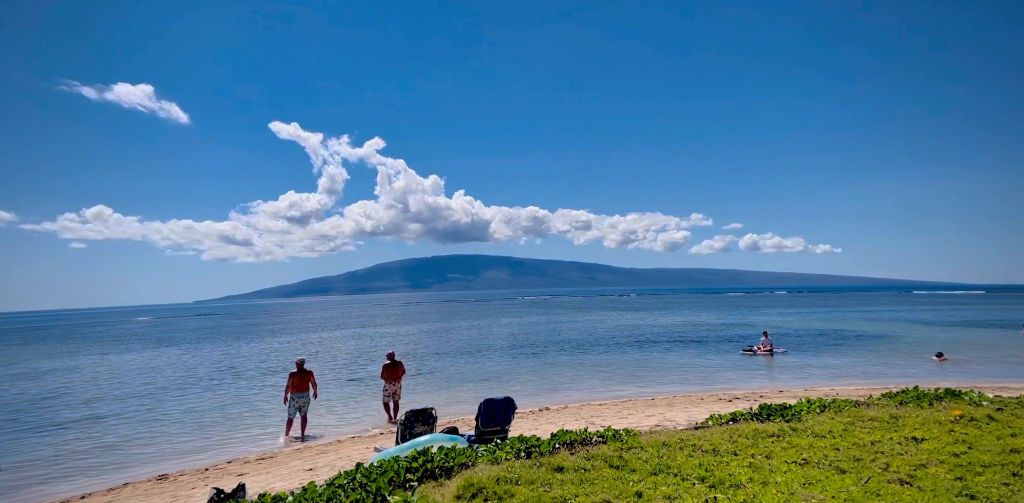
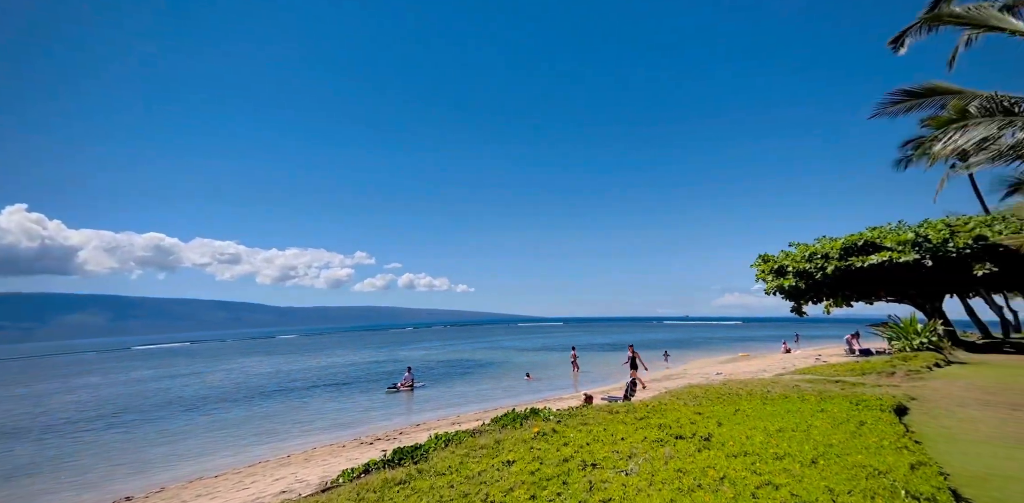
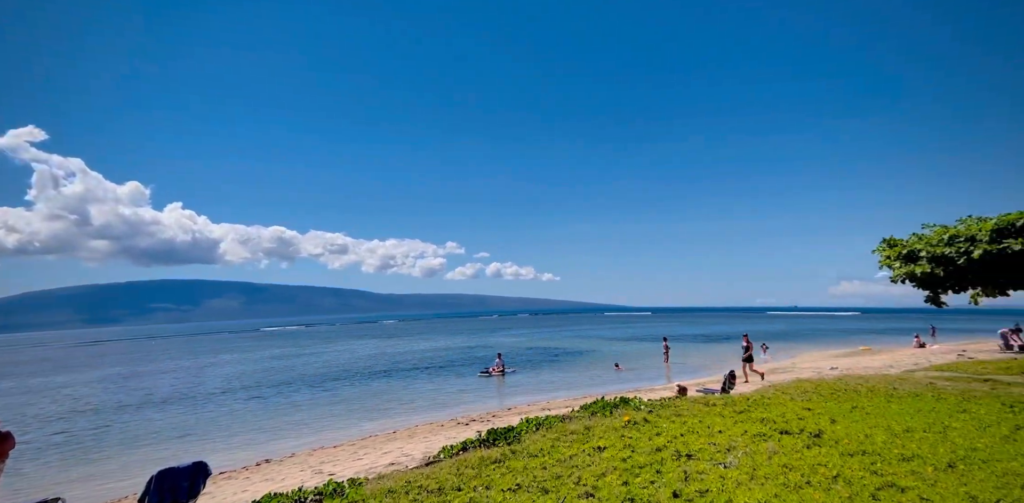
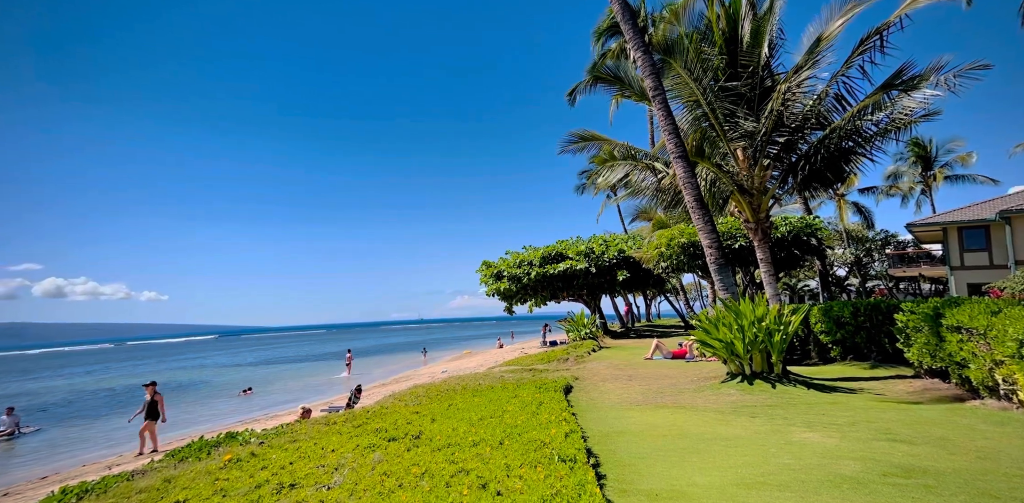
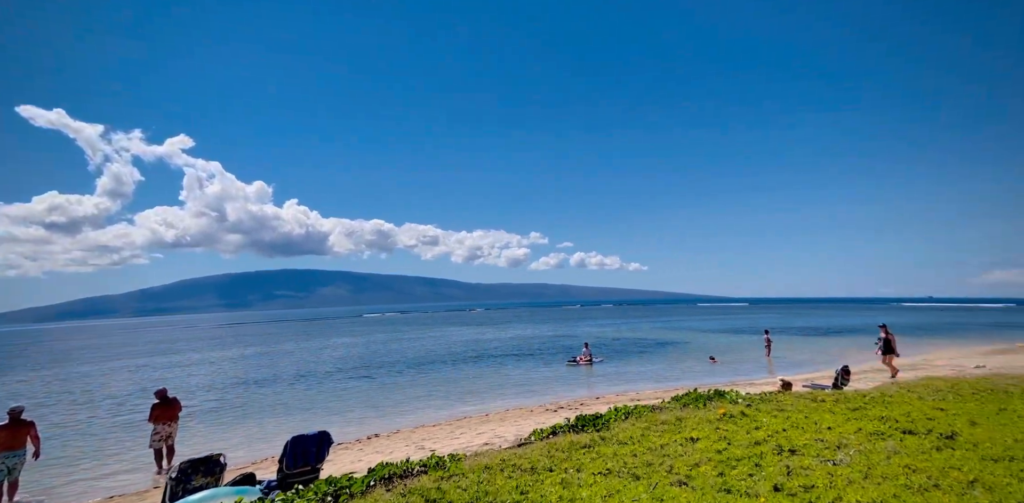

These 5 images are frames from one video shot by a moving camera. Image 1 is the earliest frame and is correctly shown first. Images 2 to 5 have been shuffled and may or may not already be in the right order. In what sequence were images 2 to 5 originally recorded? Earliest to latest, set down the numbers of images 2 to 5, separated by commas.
5, 3, 2, 4
